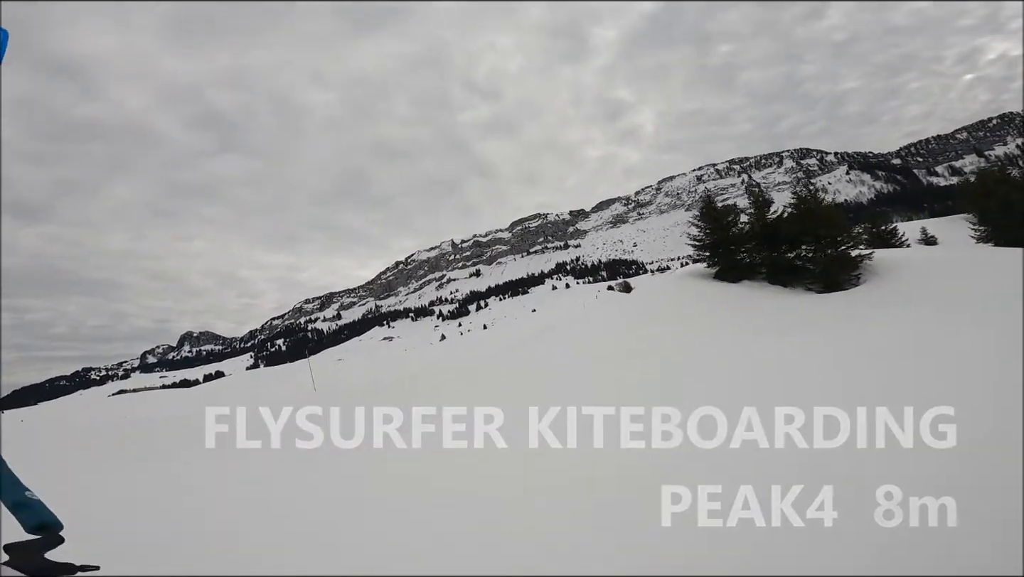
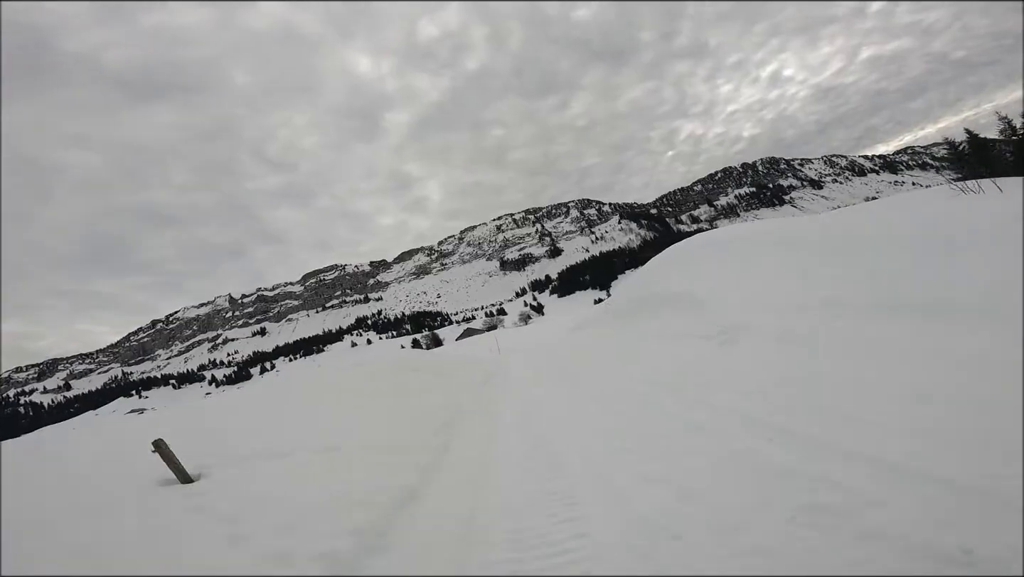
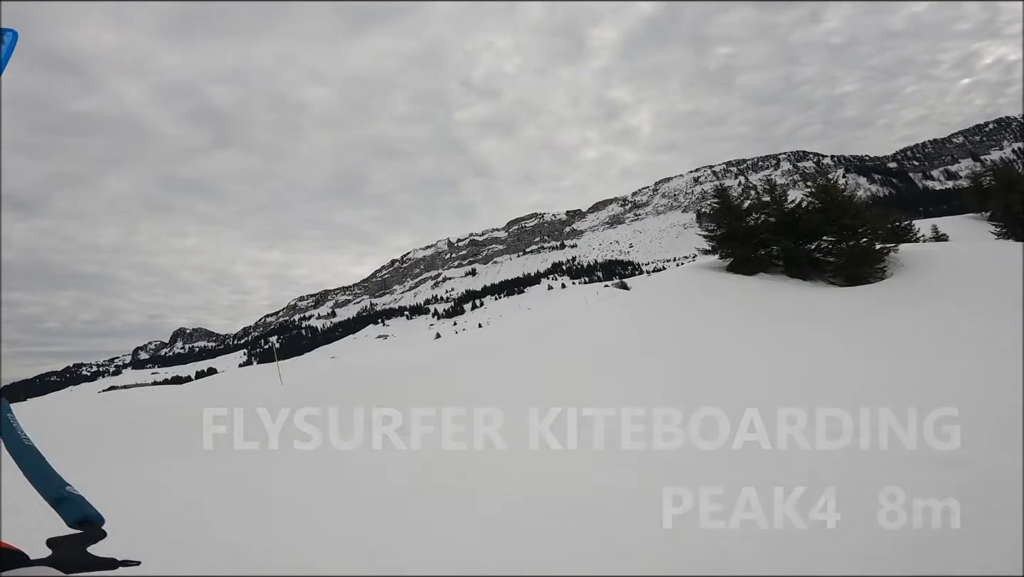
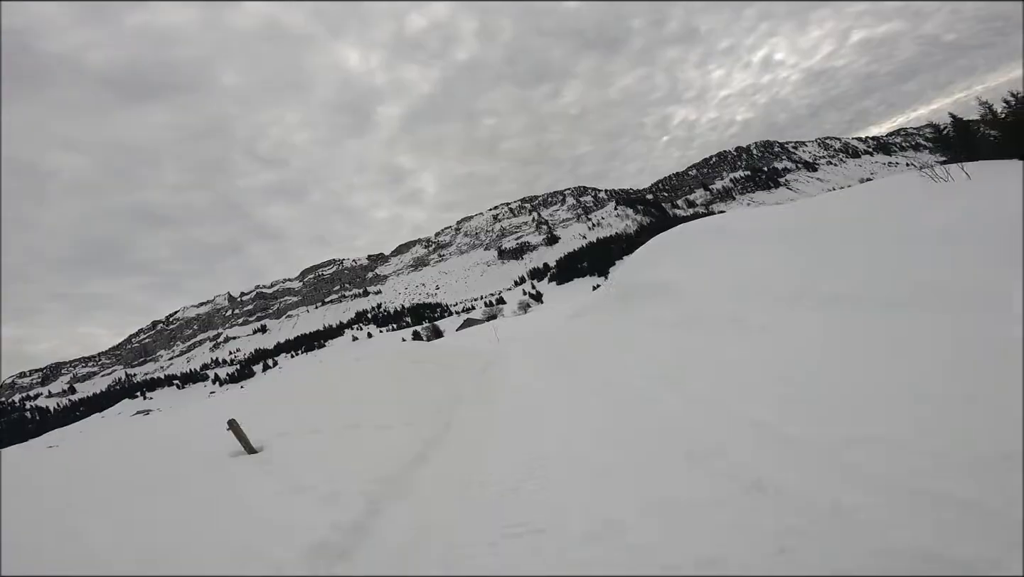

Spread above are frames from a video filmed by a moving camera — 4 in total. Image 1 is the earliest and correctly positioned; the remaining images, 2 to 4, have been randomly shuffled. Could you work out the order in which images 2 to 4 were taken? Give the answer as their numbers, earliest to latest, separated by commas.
3, 4, 2
